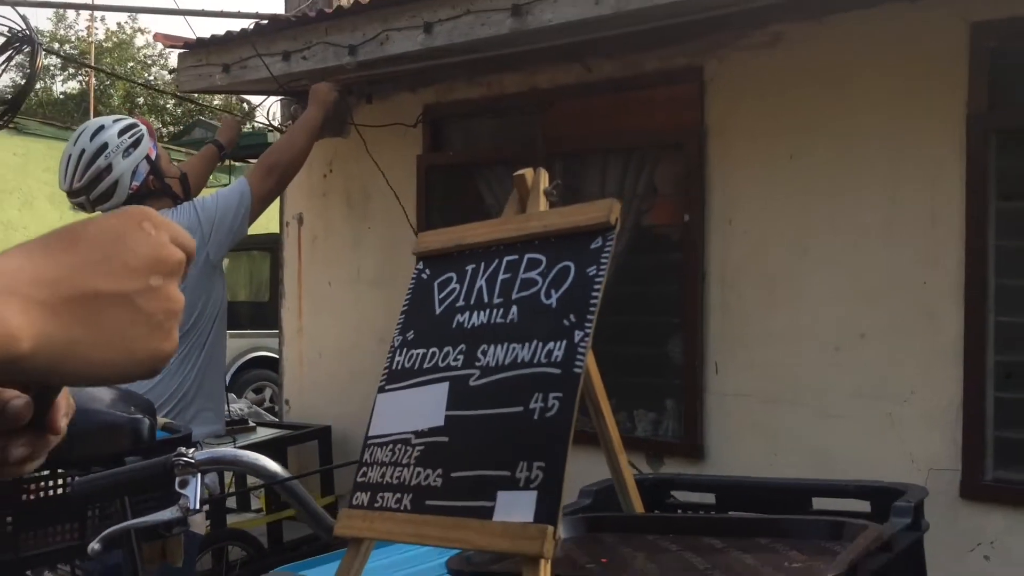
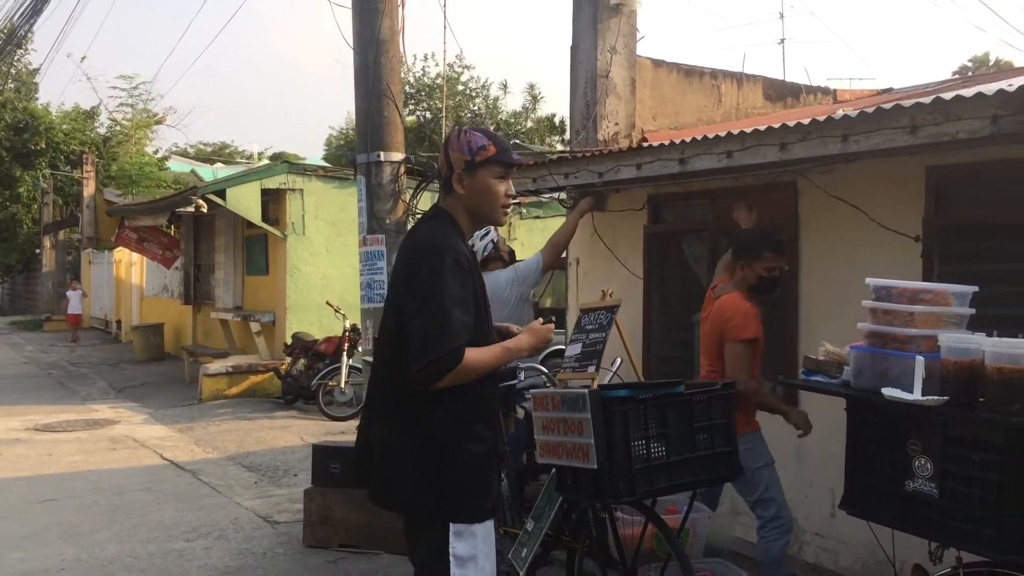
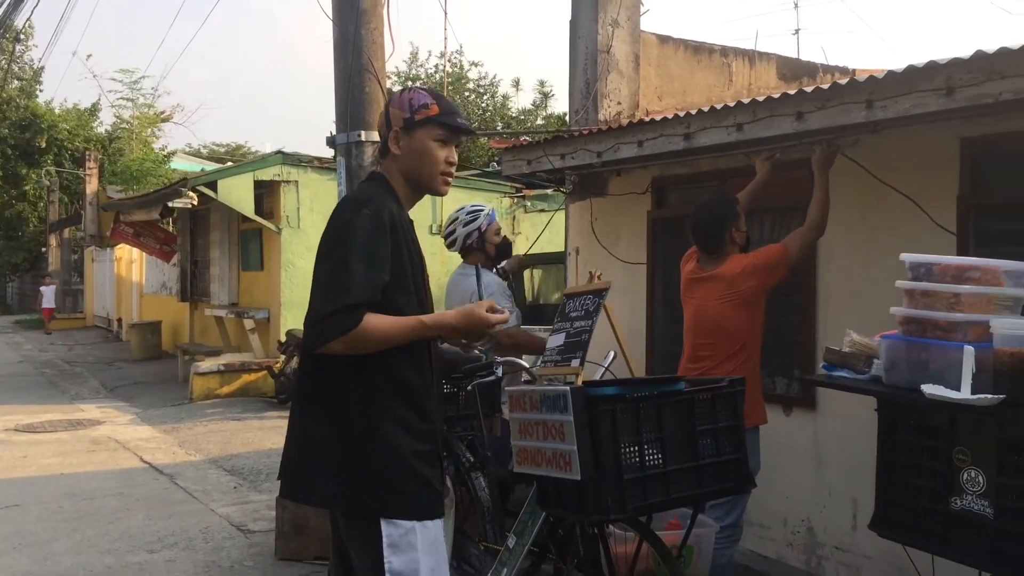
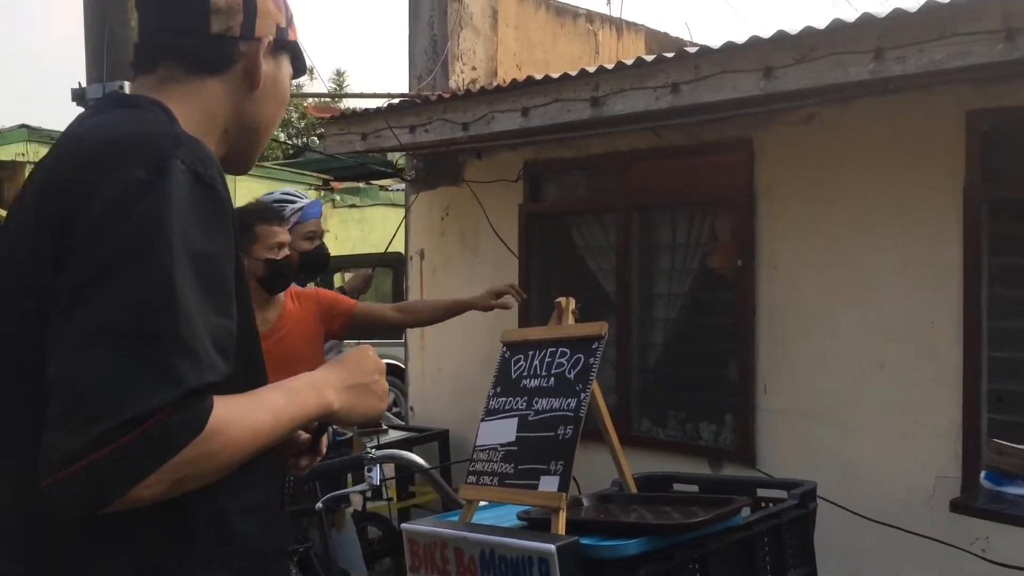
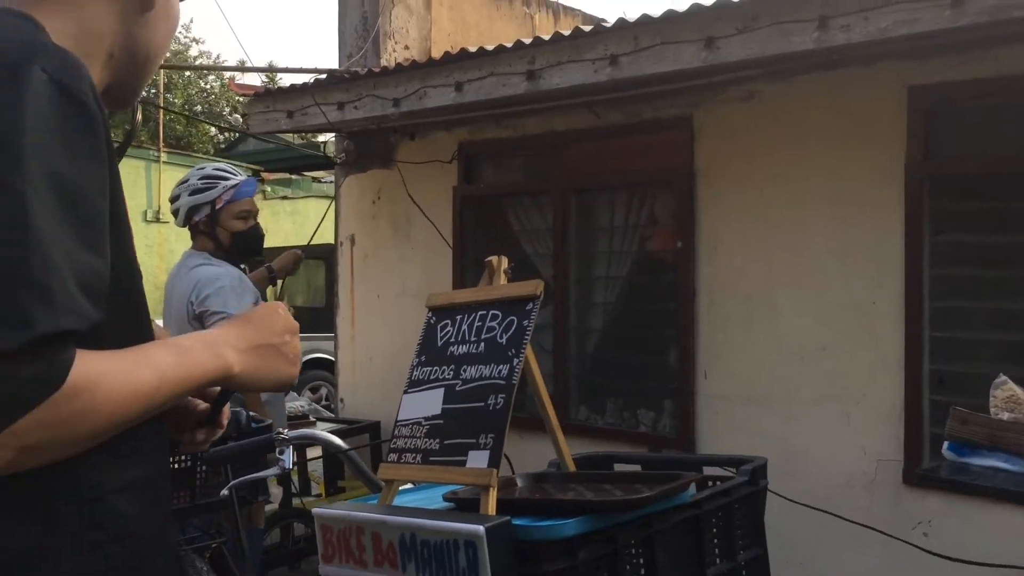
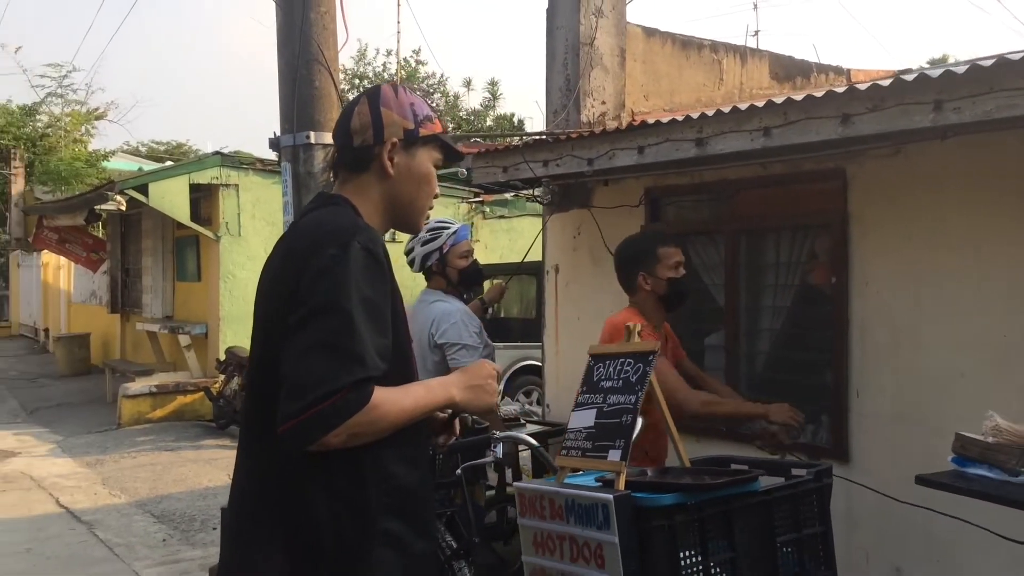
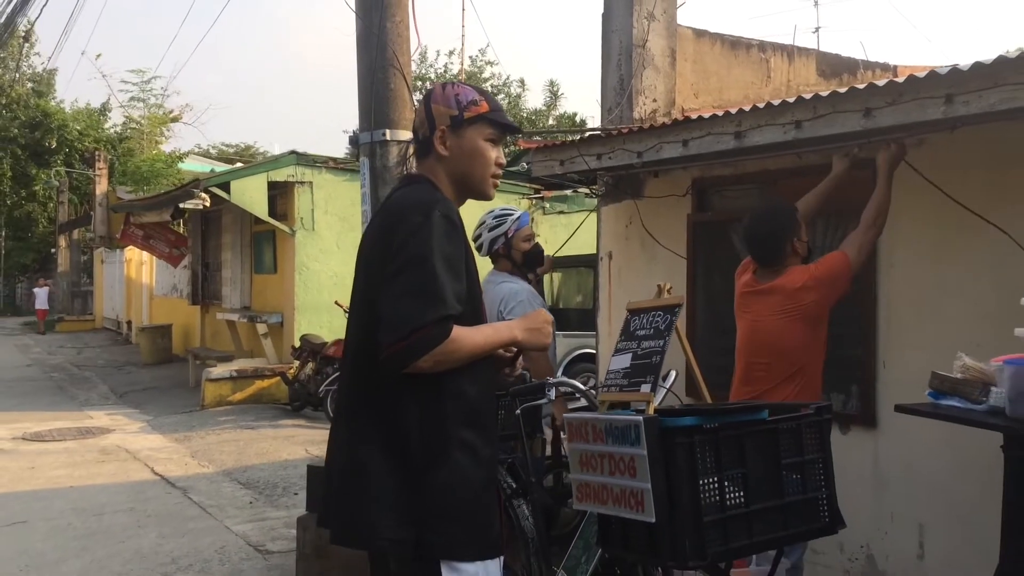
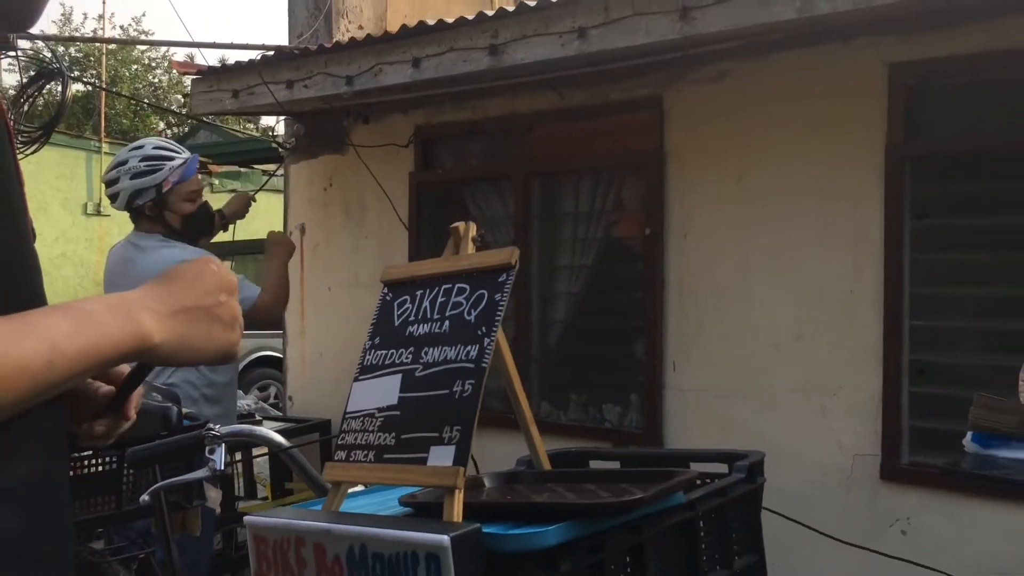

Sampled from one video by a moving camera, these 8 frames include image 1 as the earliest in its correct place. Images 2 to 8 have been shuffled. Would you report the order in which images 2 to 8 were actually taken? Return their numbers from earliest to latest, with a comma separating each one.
8, 5, 4, 6, 7, 3, 2
